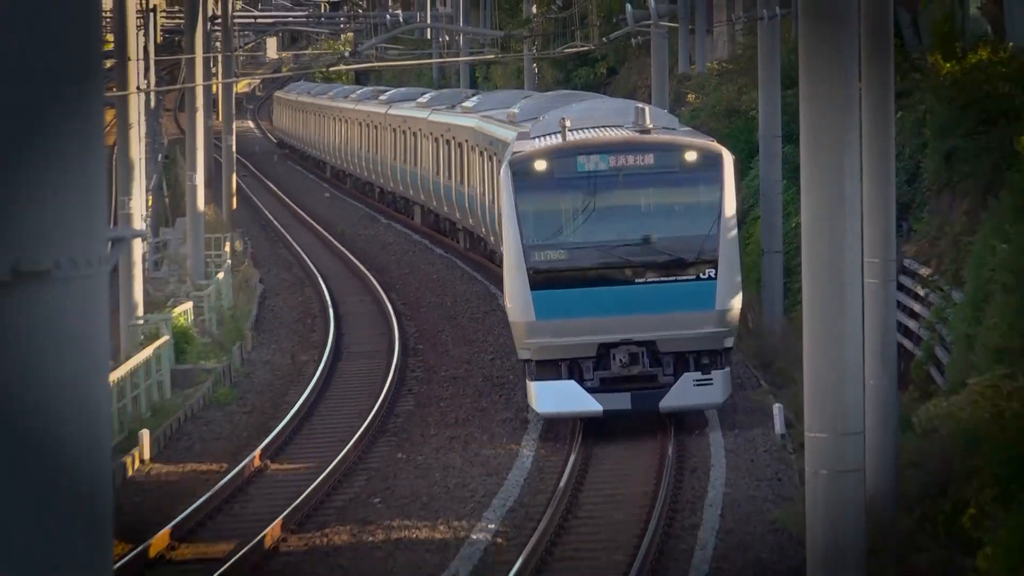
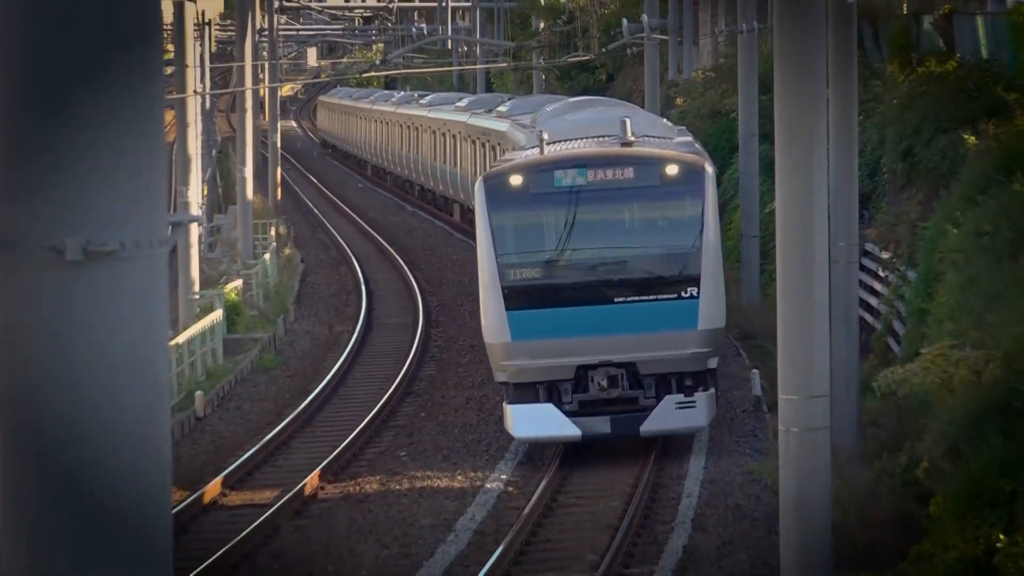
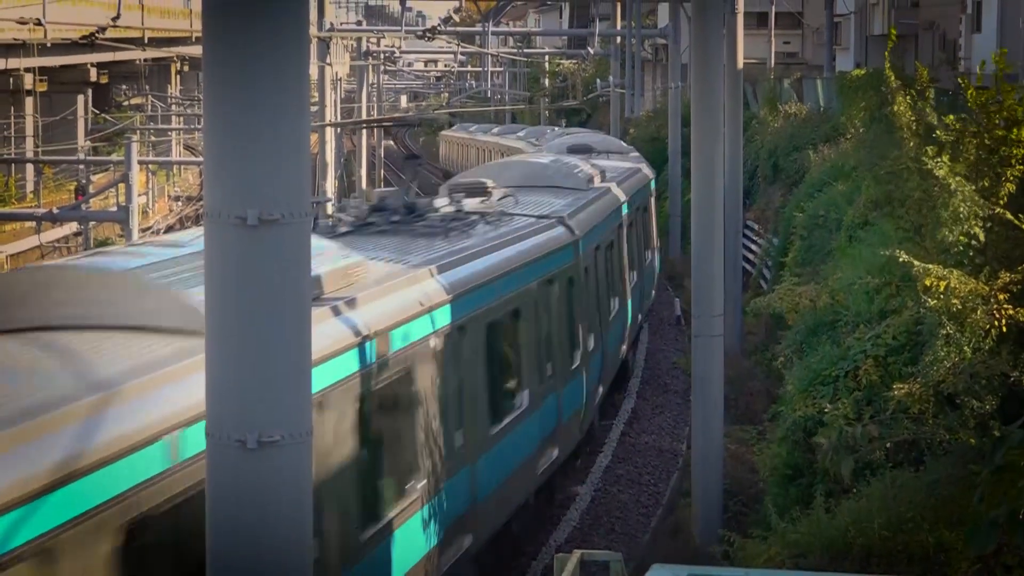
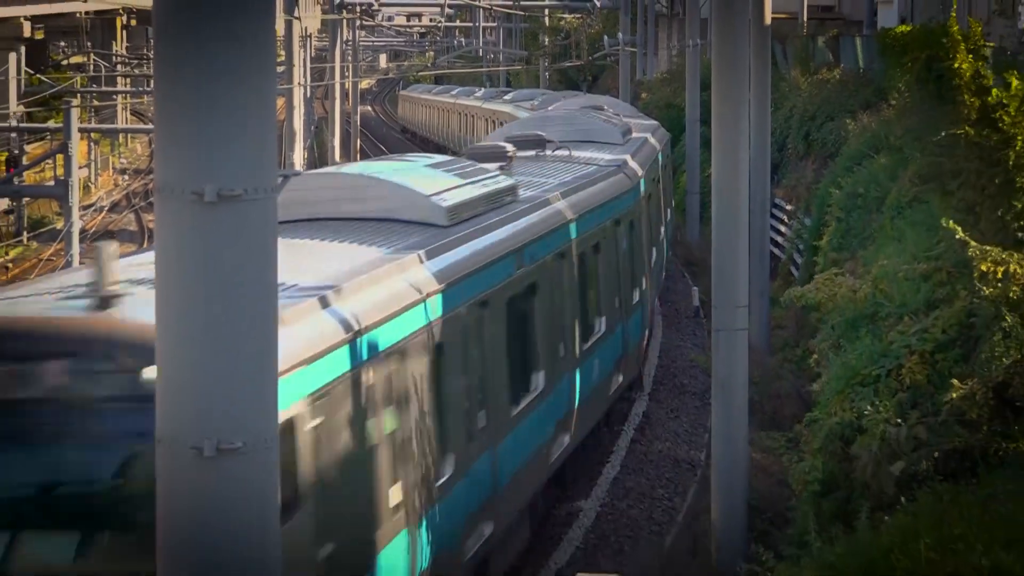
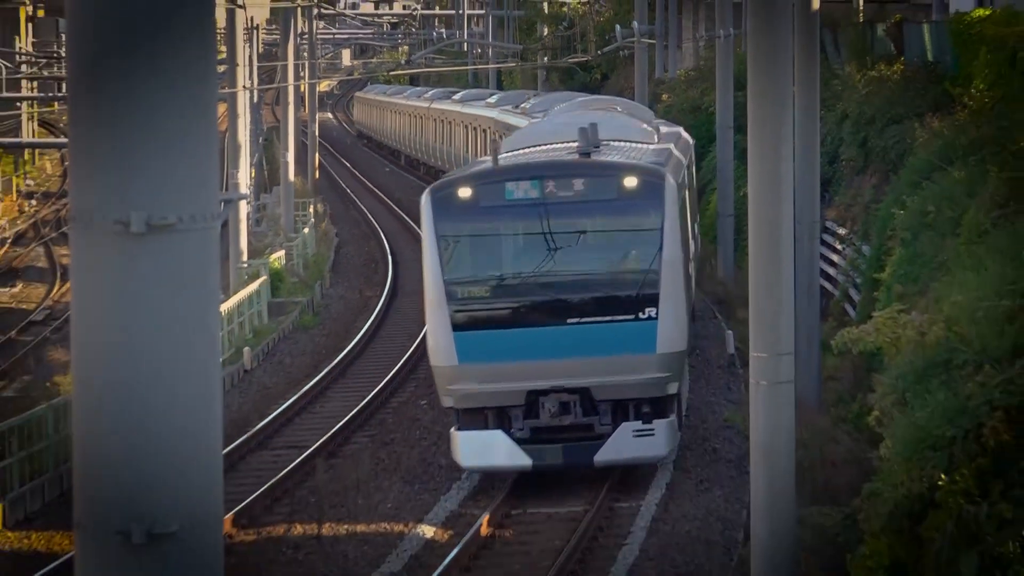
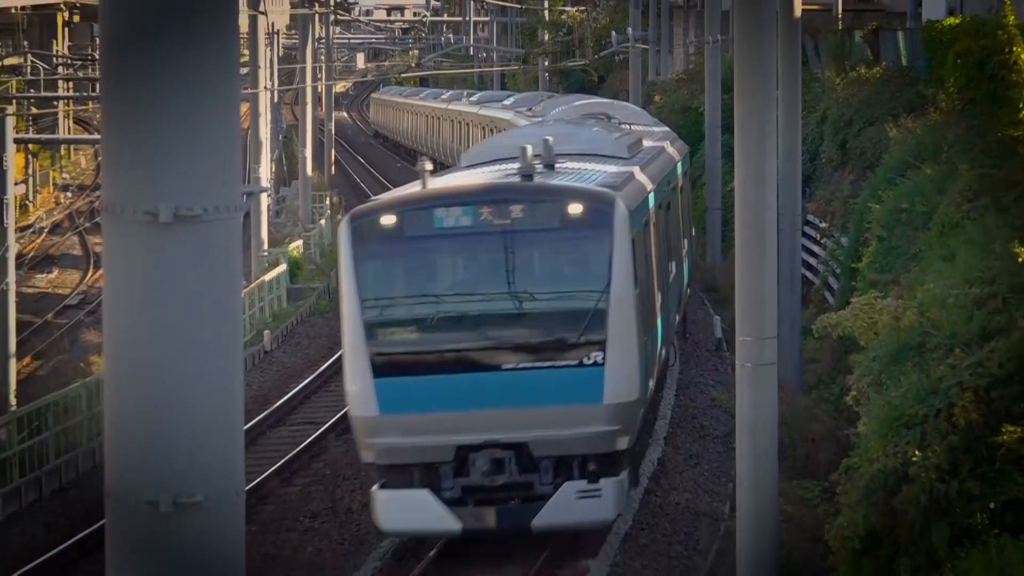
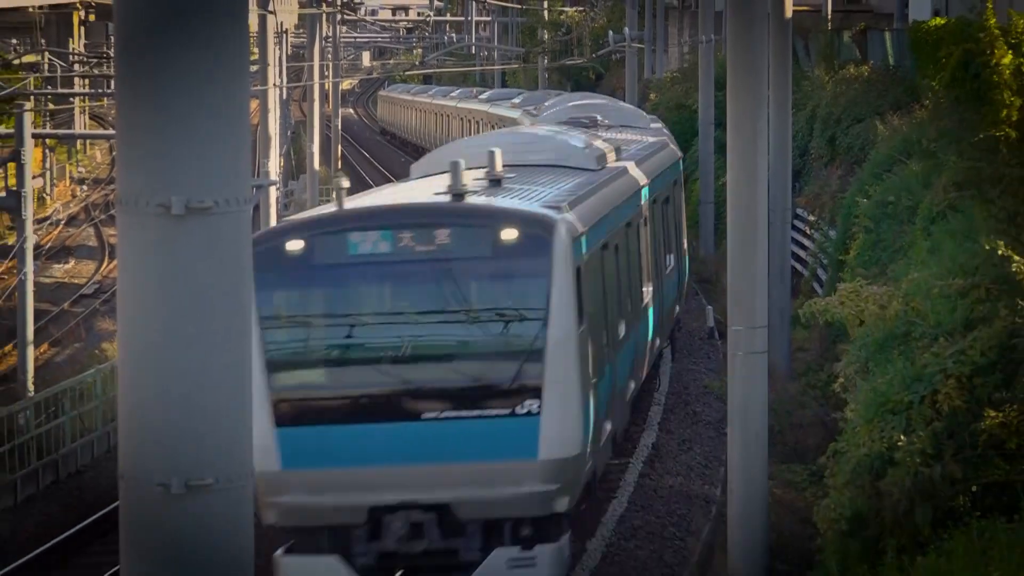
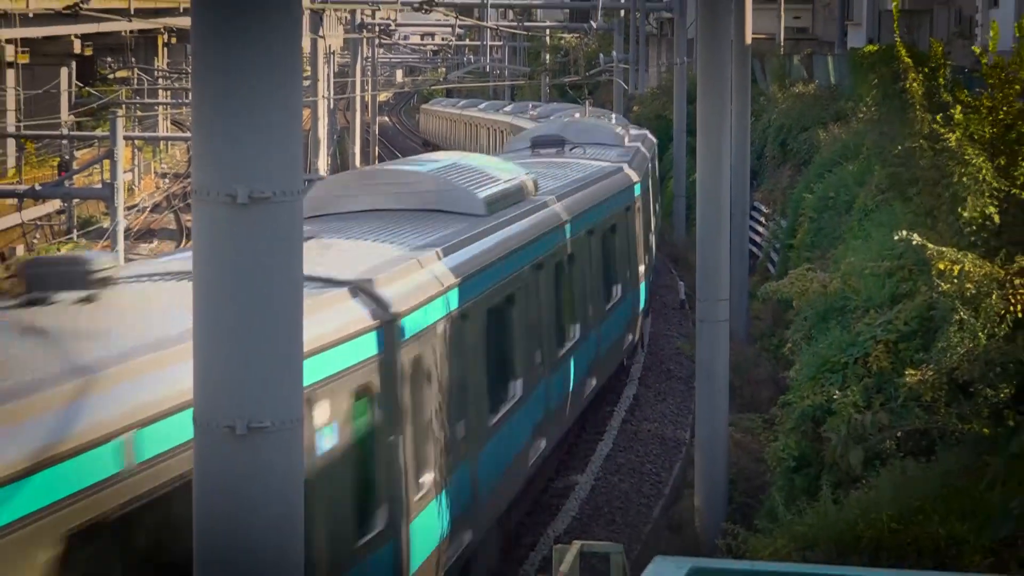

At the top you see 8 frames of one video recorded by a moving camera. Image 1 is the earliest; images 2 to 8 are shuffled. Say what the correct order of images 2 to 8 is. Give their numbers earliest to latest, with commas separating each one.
2, 5, 6, 7, 4, 8, 3
